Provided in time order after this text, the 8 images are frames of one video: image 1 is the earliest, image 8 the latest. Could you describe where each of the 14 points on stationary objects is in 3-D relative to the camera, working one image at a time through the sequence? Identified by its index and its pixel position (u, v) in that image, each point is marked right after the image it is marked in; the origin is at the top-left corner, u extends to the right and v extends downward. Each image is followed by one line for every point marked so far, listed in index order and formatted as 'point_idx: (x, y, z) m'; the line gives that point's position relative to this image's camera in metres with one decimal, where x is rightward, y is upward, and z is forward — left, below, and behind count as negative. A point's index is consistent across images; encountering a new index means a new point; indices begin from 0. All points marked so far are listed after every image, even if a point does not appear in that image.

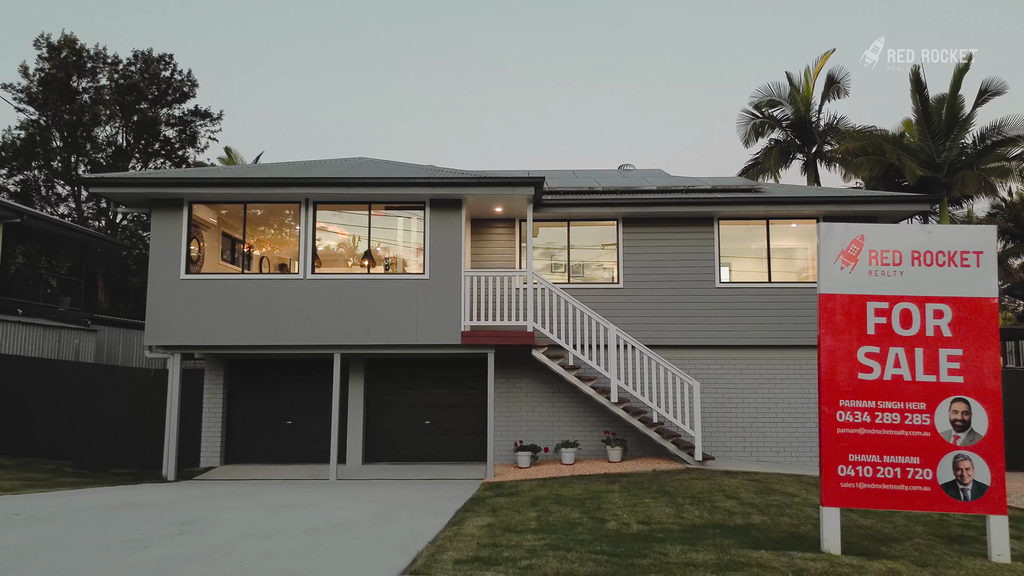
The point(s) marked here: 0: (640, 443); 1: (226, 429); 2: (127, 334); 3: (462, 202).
0: (+2.2, -2.7, +11.3) m
1: (-5.1, -2.6, +11.8) m
2: (-11.0, -1.4, +18.7) m
3: (-0.8, +1.4, +10.8) m
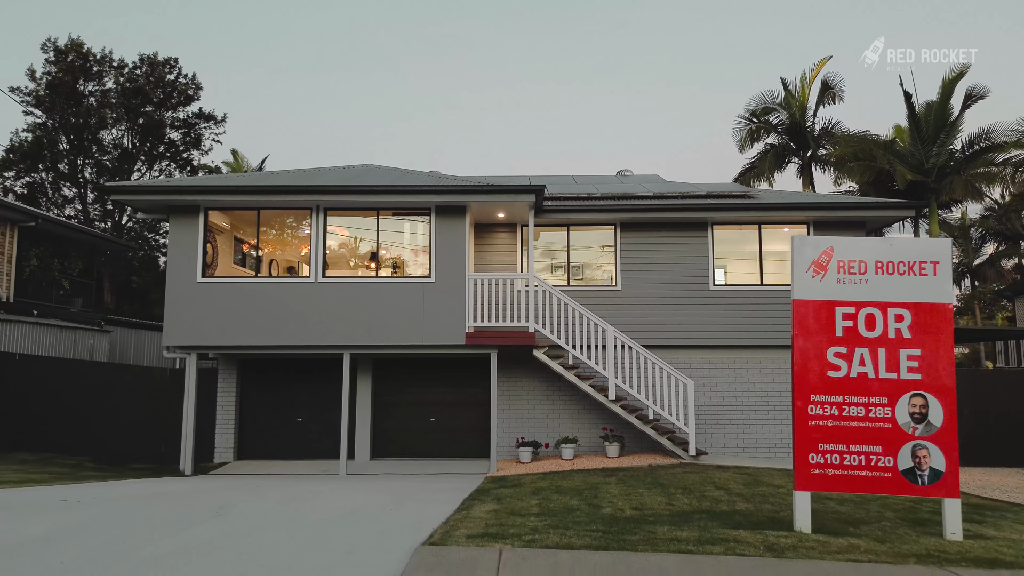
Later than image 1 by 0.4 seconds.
0: (+2.2, -2.7, +11.7) m
1: (-5.1, -2.6, +12.2) m
2: (-11.0, -1.4, +19.2) m
3: (-0.8, +1.4, +11.3) m
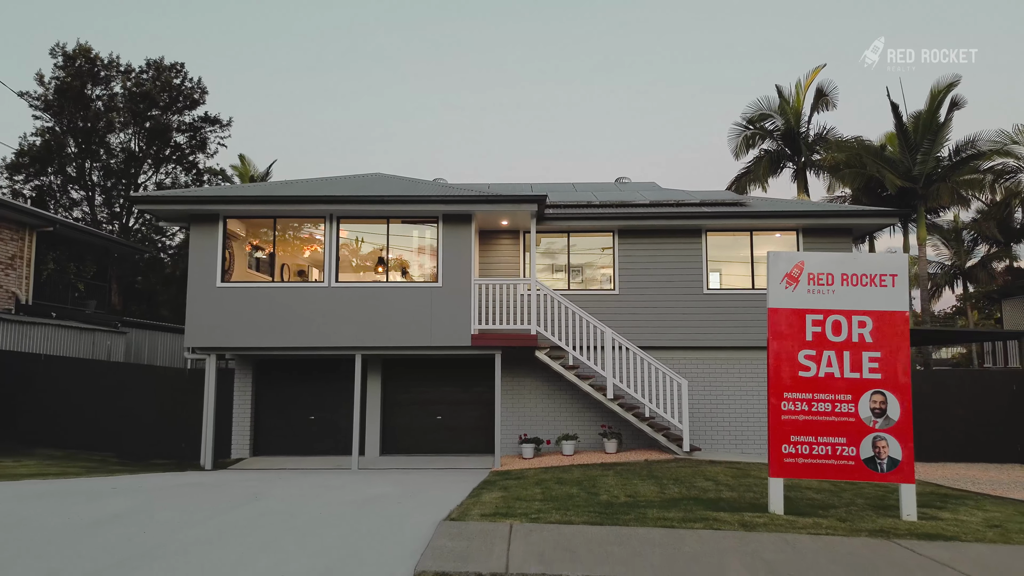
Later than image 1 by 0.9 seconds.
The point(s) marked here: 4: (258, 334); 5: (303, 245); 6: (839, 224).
0: (+2.3, -2.8, +12.3) m
1: (-5.0, -2.7, +12.8) m
2: (-10.9, -1.5, +19.8) m
3: (-0.7, +1.3, +11.9) m
4: (-4.5, -0.8, +11.6) m
5: (-3.8, +0.8, +11.9) m
6: (+6.3, +1.2, +12.6) m
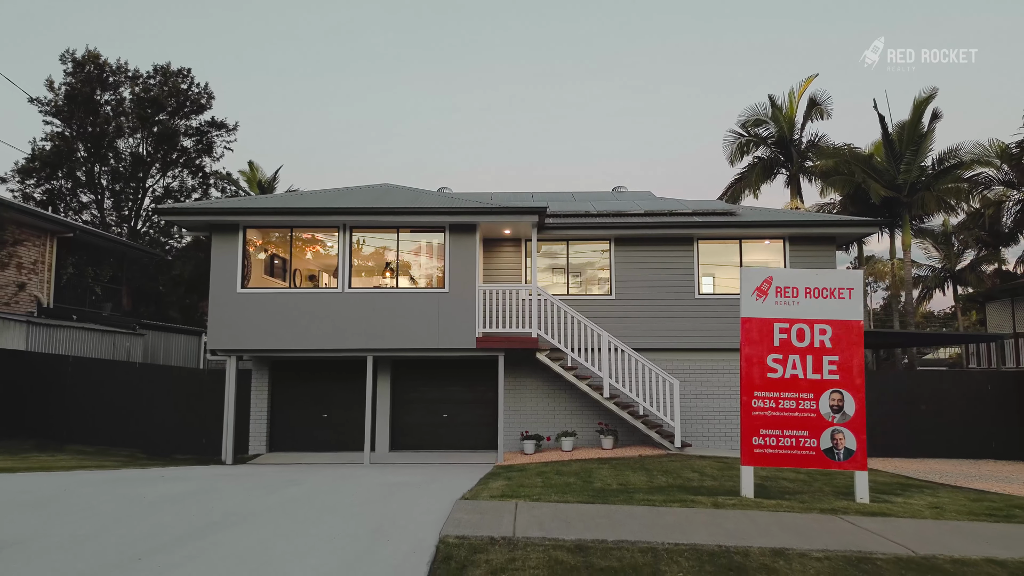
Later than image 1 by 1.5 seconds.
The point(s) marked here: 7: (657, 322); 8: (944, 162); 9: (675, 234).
0: (+2.3, -2.9, +13.1) m
1: (-5.0, -2.8, +13.6) m
2: (-10.8, -1.6, +20.5) m
3: (-0.7, +1.2, +12.6) m
4: (-4.5, -0.9, +12.3) m
5: (-3.8, +0.7, +12.7) m
6: (+6.4, +1.1, +13.4) m
7: (+3.0, -0.7, +13.3) m
8: (+11.8, +3.5, +17.8) m
9: (+3.4, +1.1, +13.4) m
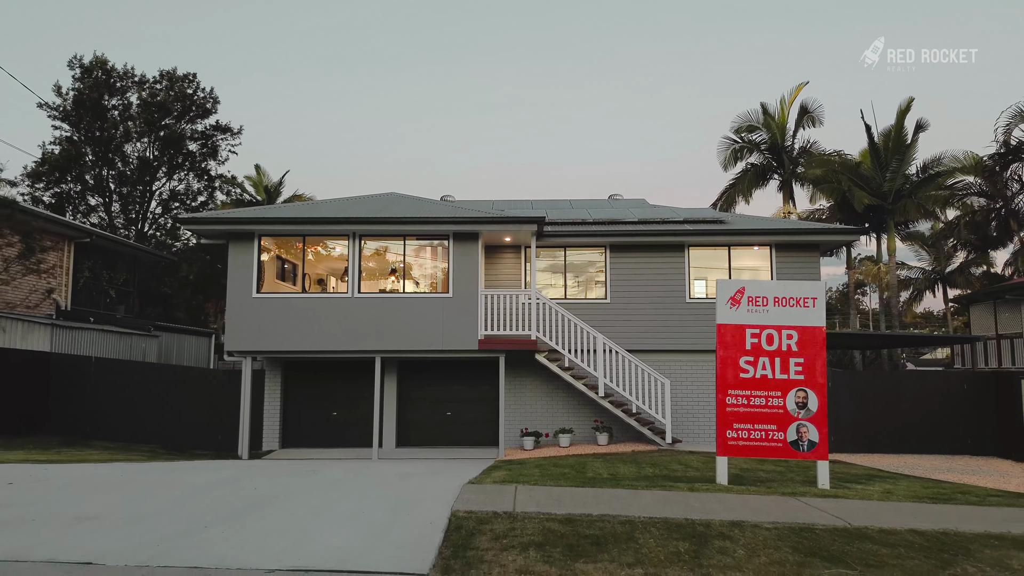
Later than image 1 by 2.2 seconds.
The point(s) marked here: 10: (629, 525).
0: (+2.4, -3.0, +13.8) m
1: (-5.0, -2.9, +14.3) m
2: (-10.8, -1.7, +21.3) m
3: (-0.7, +1.1, +13.4) m
4: (-4.5, -1.0, +13.0) m
5: (-3.8, +0.6, +13.4) m
6: (+6.4, +1.0, +14.1) m
7: (+3.0, -0.8, +14.1) m
8: (+11.8, +3.4, +18.5) m
9: (+3.4, +1.0, +14.1) m
10: (+0.8, -1.6, +4.5) m
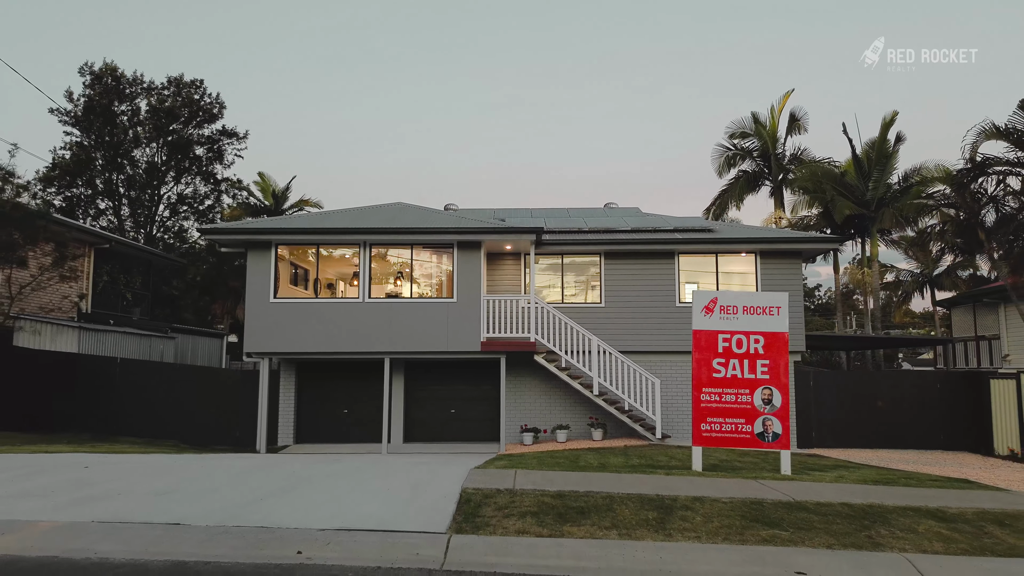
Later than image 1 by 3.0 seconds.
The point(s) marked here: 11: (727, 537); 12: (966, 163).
0: (+2.4, -3.1, +14.7) m
1: (-5.0, -3.0, +15.2) m
2: (-10.8, -1.8, +22.2) m
3: (-0.7, +1.0, +14.3) m
4: (-4.5, -1.1, +13.9) m
5: (-3.8, +0.5, +14.3) m
6: (+6.4, +0.9, +15.0) m
7: (+3.0, -0.9, +15.0) m
8: (+11.8, +3.3, +19.4) m
9: (+3.4, +0.9, +15.0) m
10: (+0.8, -1.7, +5.4) m
11: (+1.5, -1.7, +4.6) m
12: (+9.6, +2.6, +13.7) m
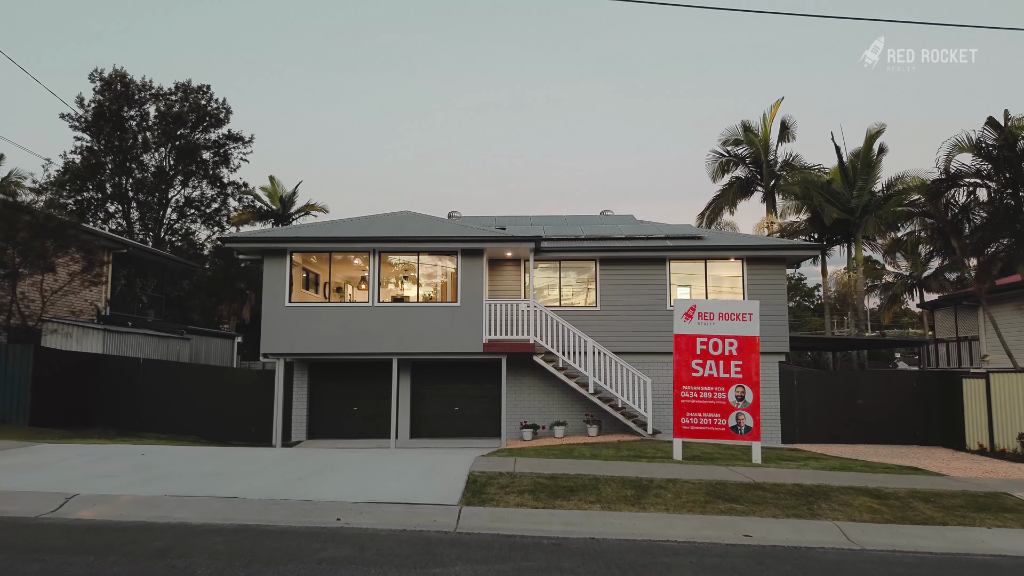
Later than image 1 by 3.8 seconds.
0: (+2.4, -3.2, +15.6) m
1: (-5.0, -3.1, +16.1) m
2: (-10.8, -1.9, +23.1) m
3: (-0.7, +0.9, +15.2) m
4: (-4.5, -1.2, +14.9) m
5: (-3.7, +0.4, +15.2) m
6: (+6.4, +0.8, +15.9) m
7: (+3.0, -1.0, +15.9) m
8: (+11.8, +3.2, +20.3) m
9: (+3.4, +0.8, +15.9) m
10: (+0.8, -1.9, +6.3) m
11: (+1.5, -1.9, +5.5) m
12: (+9.6, +2.5, +14.6) m
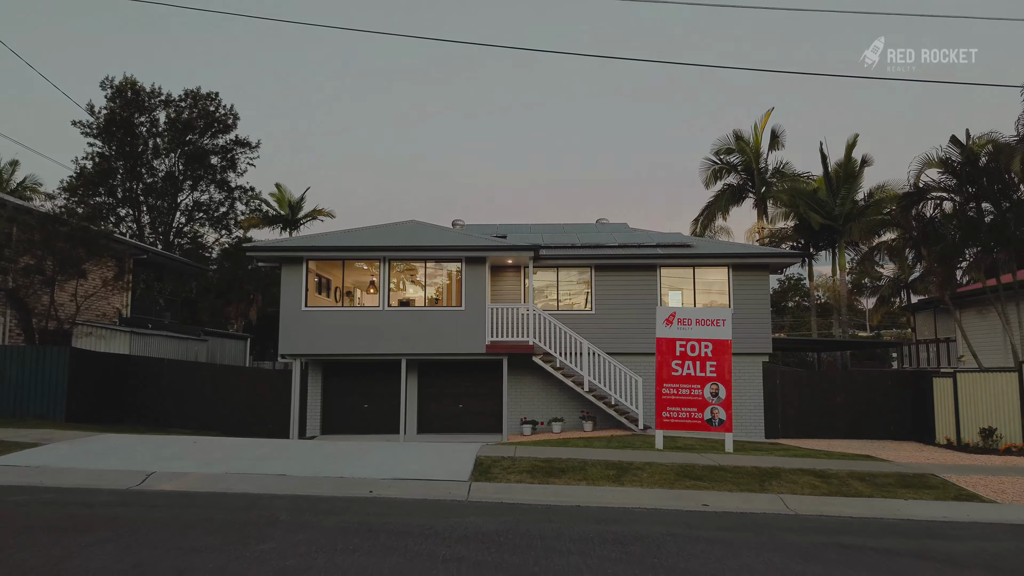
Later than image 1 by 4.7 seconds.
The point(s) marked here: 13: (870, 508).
0: (+2.4, -3.4, +16.7) m
1: (-5.0, -3.2, +17.2) m
2: (-10.8, -2.0, +24.2) m
3: (-0.7, +0.8, +16.3) m
4: (-4.5, -1.4, +16.0) m
5: (-3.7, +0.2, +16.3) m
6: (+6.4, +0.7, +17.0) m
7: (+3.0, -1.1, +17.0) m
8: (+11.9, +3.0, +21.4) m
9: (+3.4, +0.7, +17.0) m
10: (+0.8, -2.0, +7.4) m
11: (+1.5, -2.0, +6.6) m
12: (+9.6, +2.4, +15.7) m
13: (+3.3, -2.1, +6.1) m
